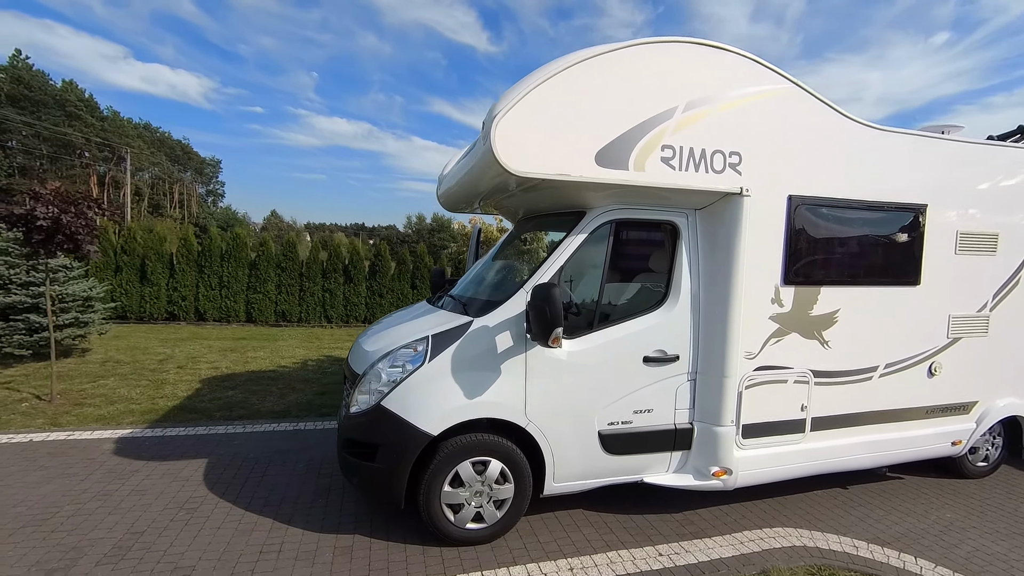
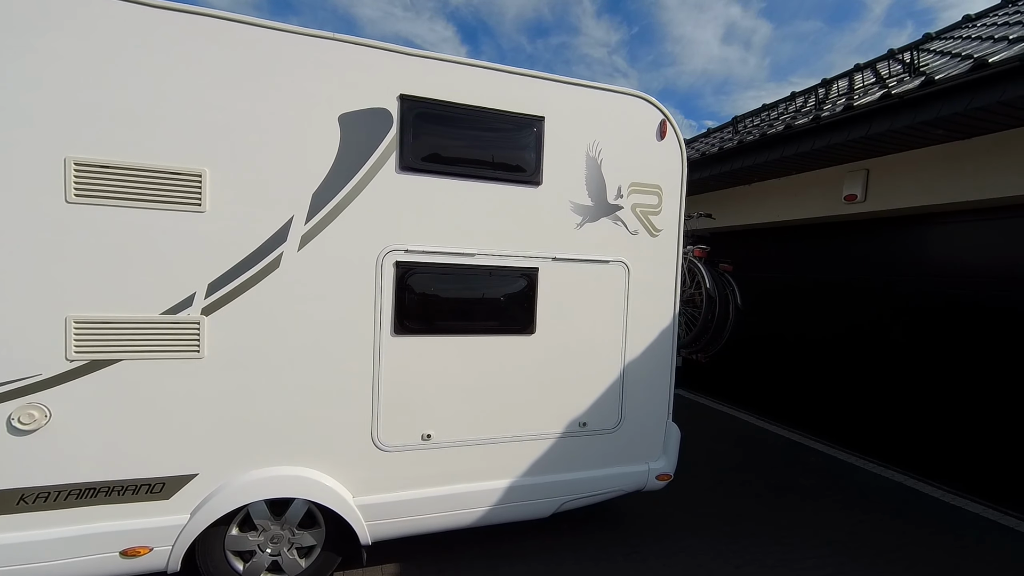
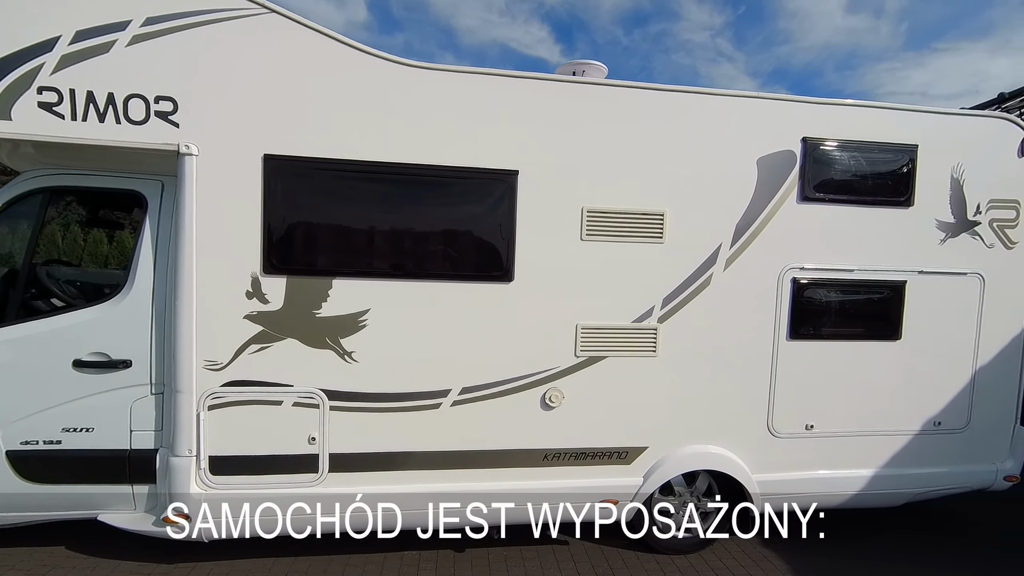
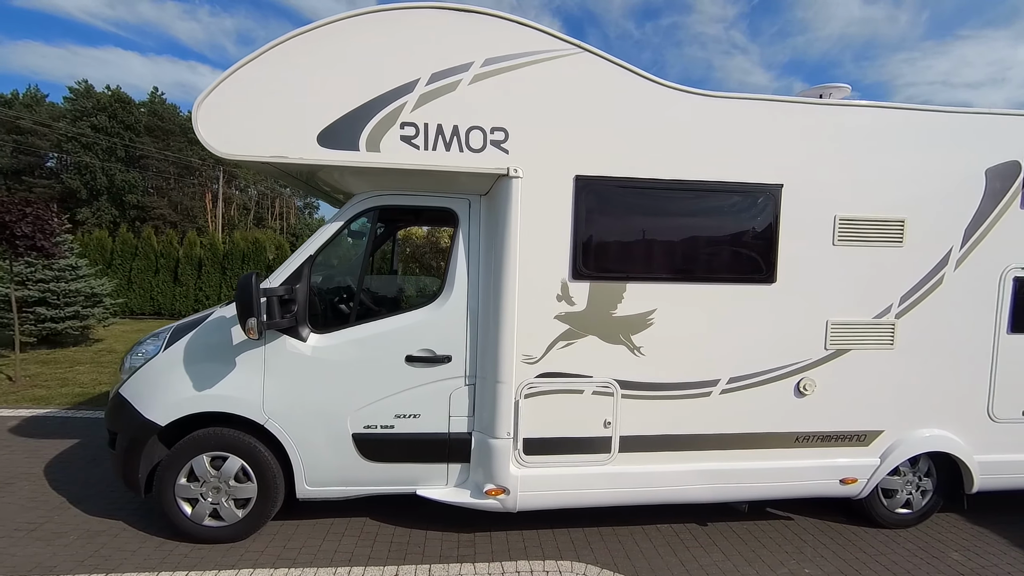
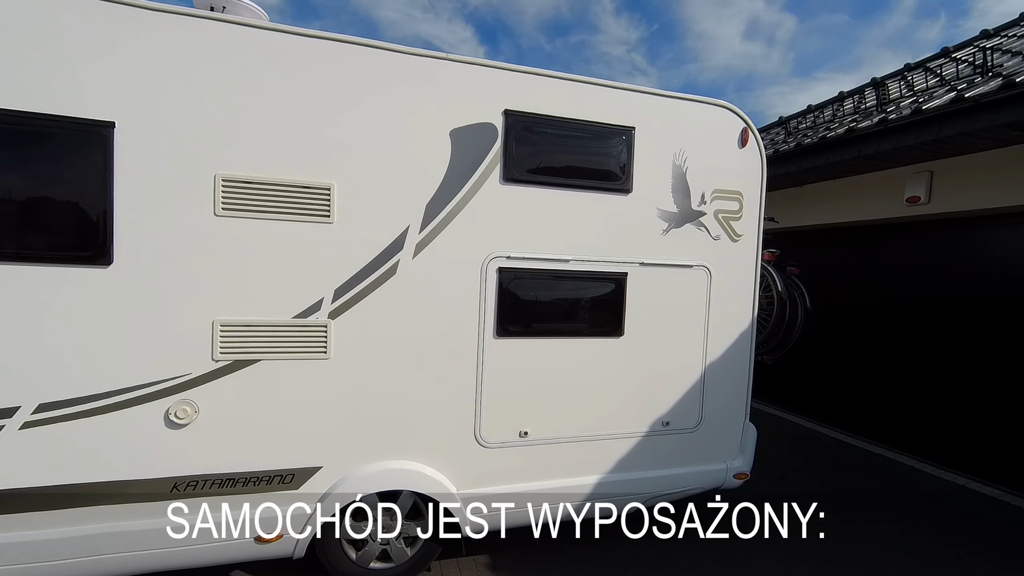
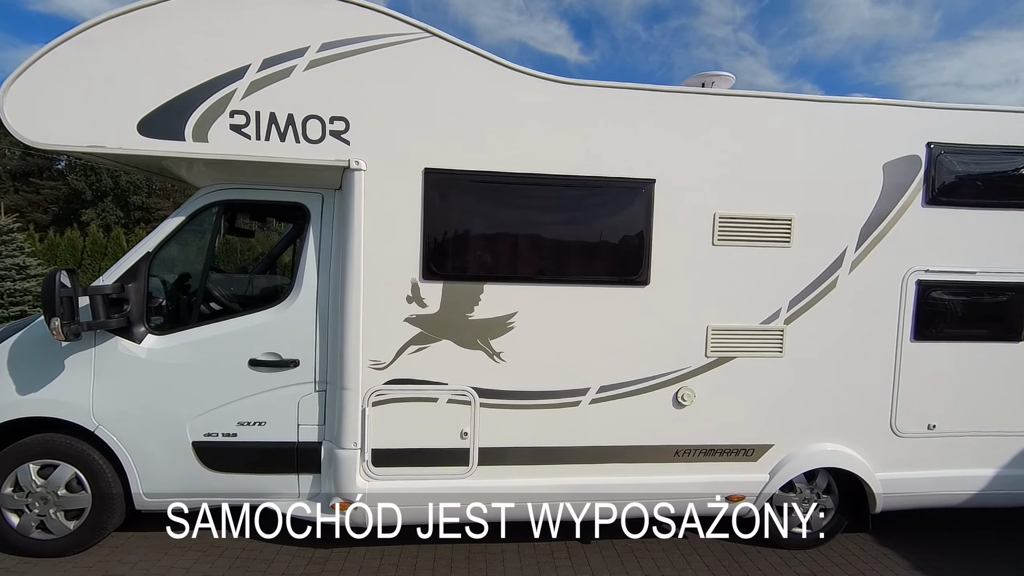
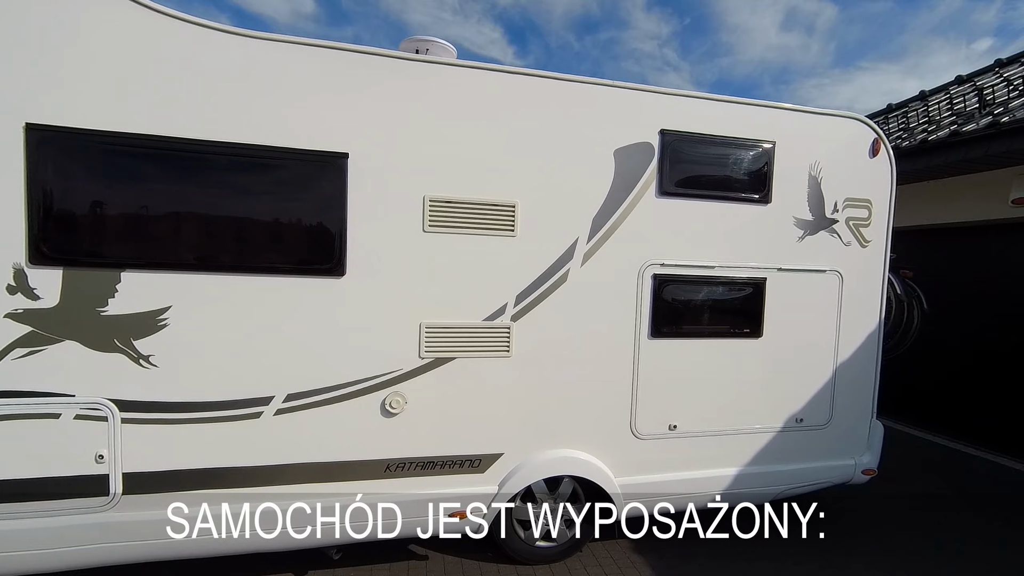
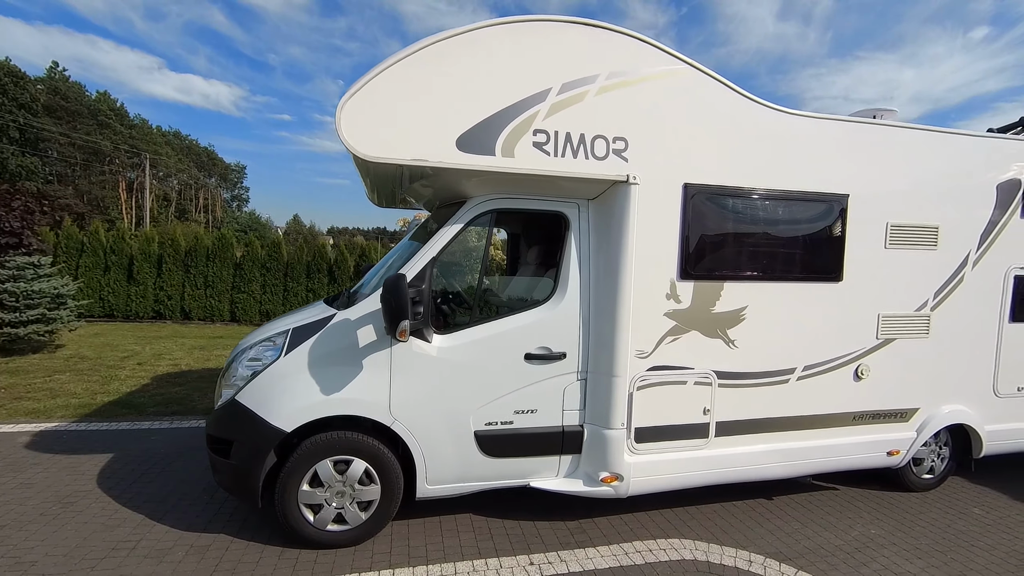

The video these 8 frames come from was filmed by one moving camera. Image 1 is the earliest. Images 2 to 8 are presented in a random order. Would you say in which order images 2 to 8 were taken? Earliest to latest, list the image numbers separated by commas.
8, 4, 6, 3, 7, 5, 2
